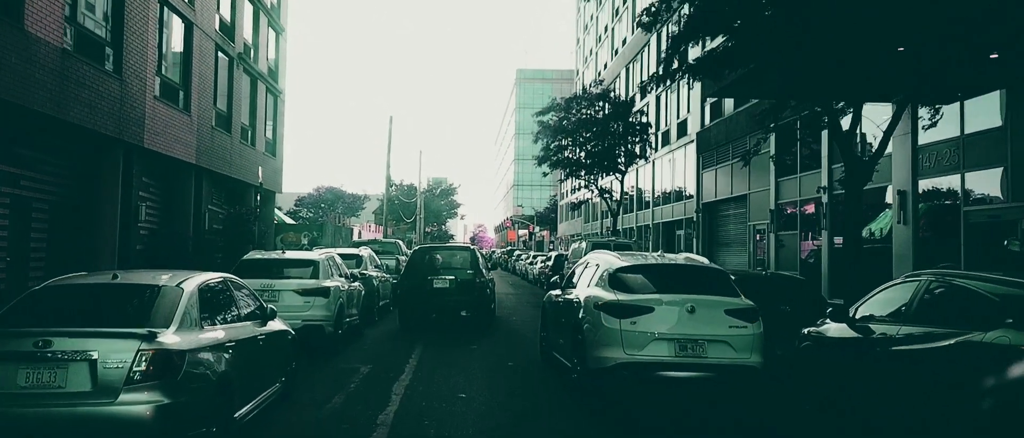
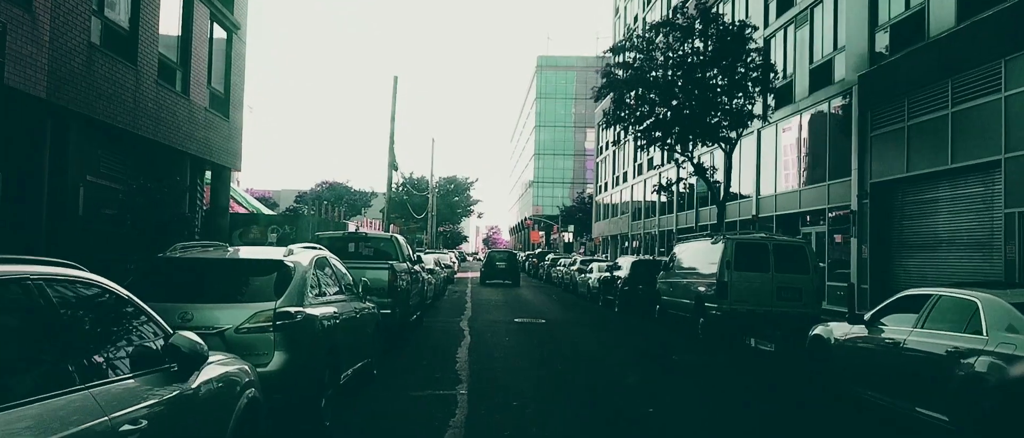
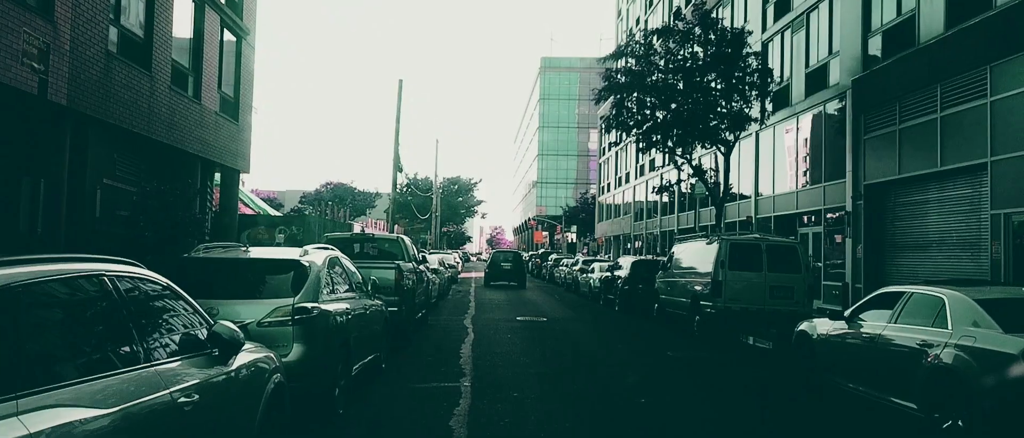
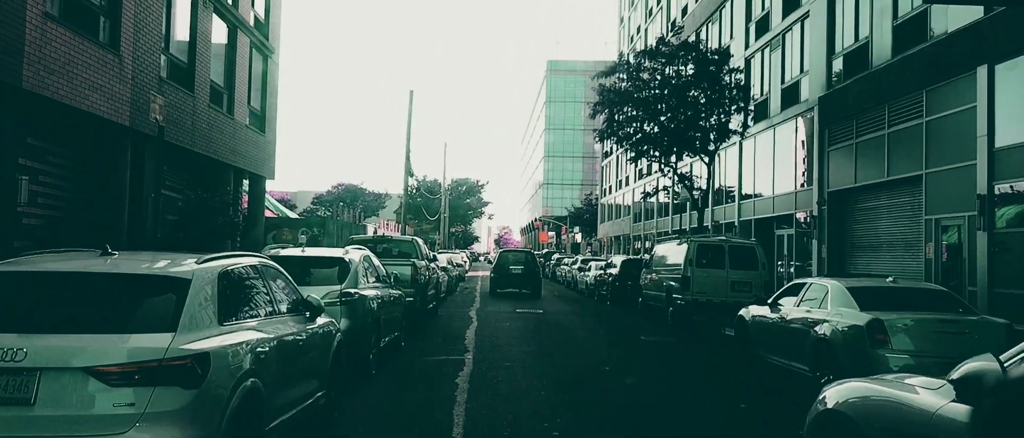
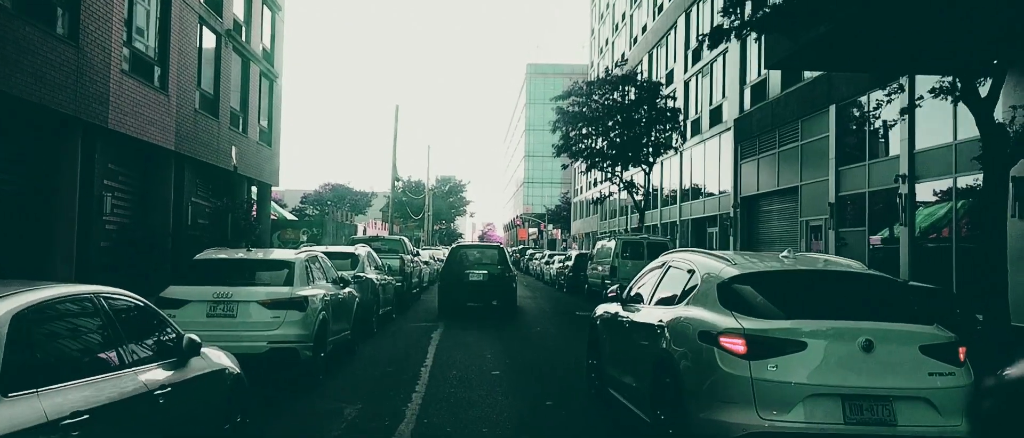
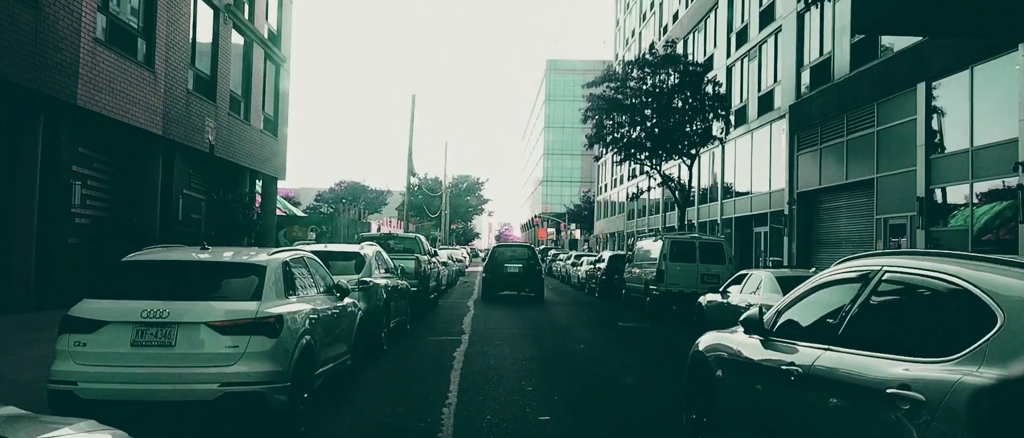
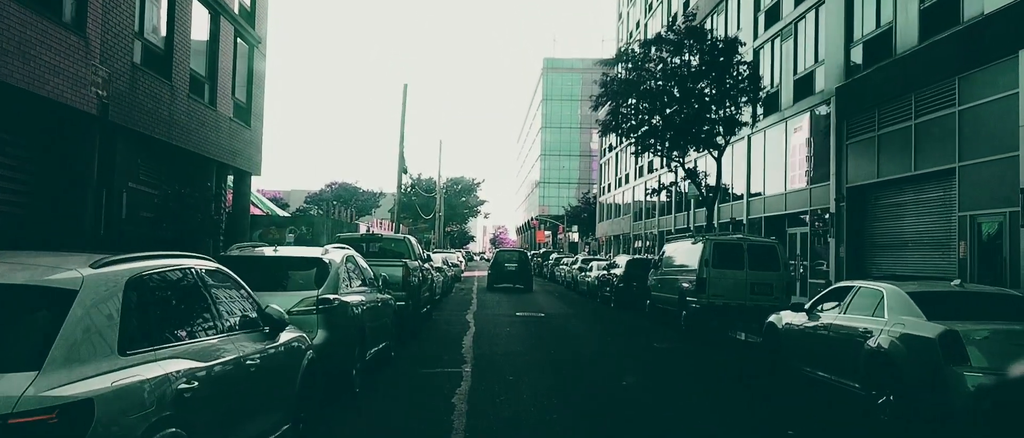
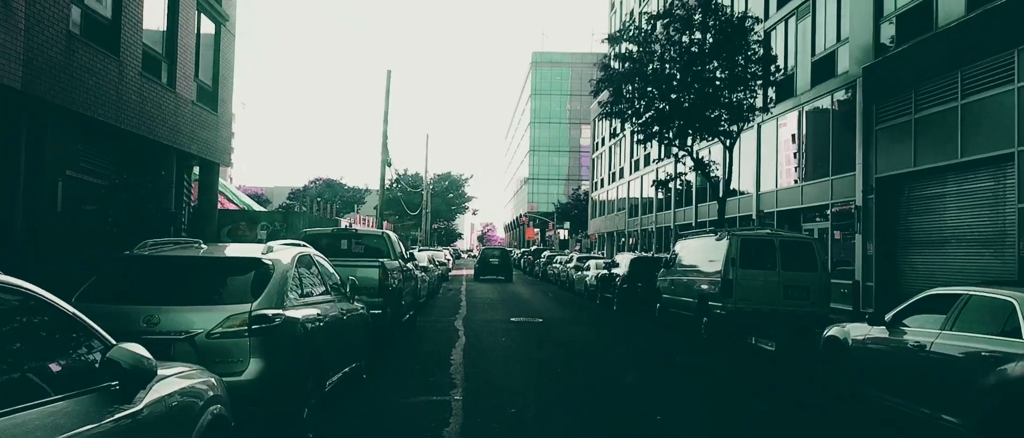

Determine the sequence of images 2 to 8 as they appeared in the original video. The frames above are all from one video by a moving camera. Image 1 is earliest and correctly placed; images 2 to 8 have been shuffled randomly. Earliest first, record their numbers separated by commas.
5, 6, 4, 7, 3, 2, 8
